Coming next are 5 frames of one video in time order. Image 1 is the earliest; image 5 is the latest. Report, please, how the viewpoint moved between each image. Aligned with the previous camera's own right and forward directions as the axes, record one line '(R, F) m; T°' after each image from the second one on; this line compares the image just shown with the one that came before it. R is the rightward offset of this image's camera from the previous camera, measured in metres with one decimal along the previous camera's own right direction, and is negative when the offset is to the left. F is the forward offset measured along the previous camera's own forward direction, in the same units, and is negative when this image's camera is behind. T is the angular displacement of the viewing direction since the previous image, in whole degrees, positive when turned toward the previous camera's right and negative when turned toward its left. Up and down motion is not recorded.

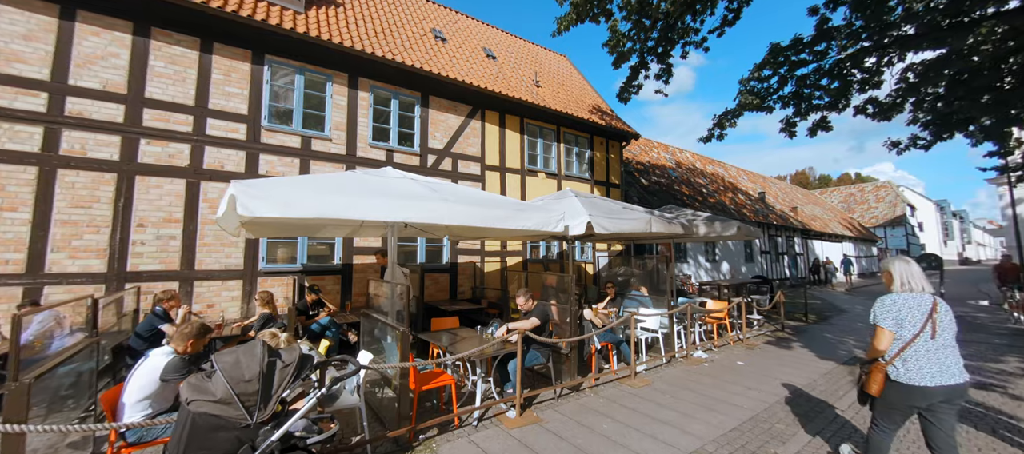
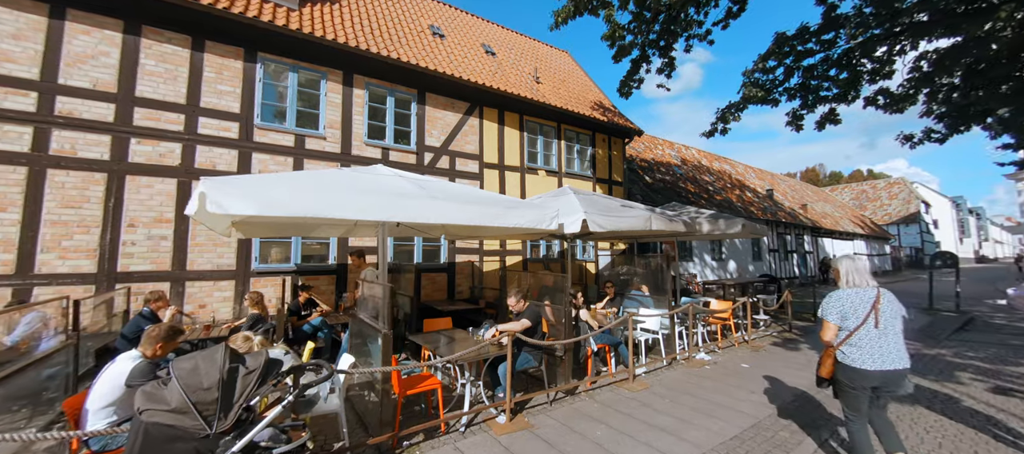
(+0.2, +0.2) m; -1°
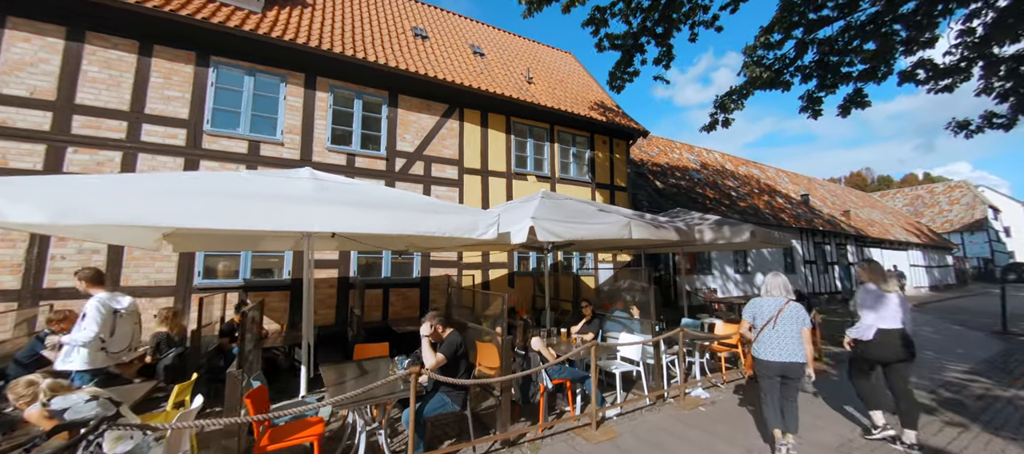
(+1.0, +0.9) m; -4°
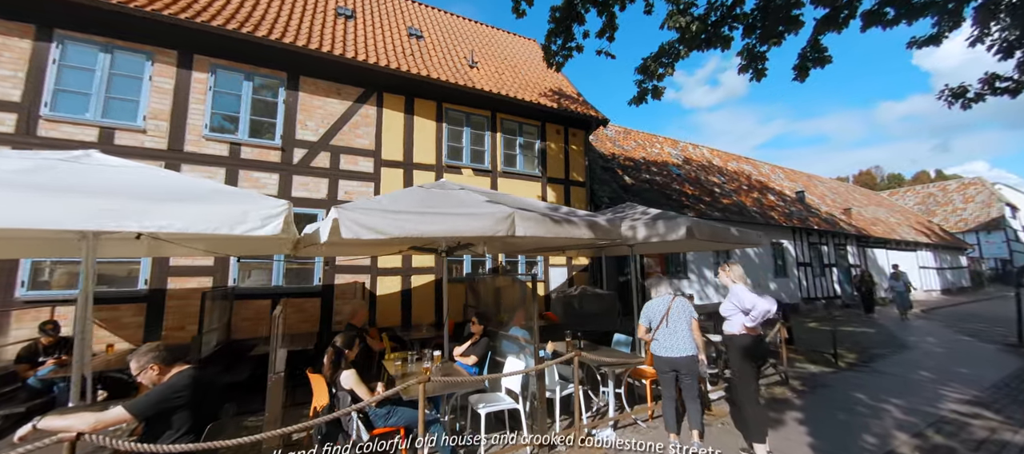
(+1.6, +1.1) m; -1°
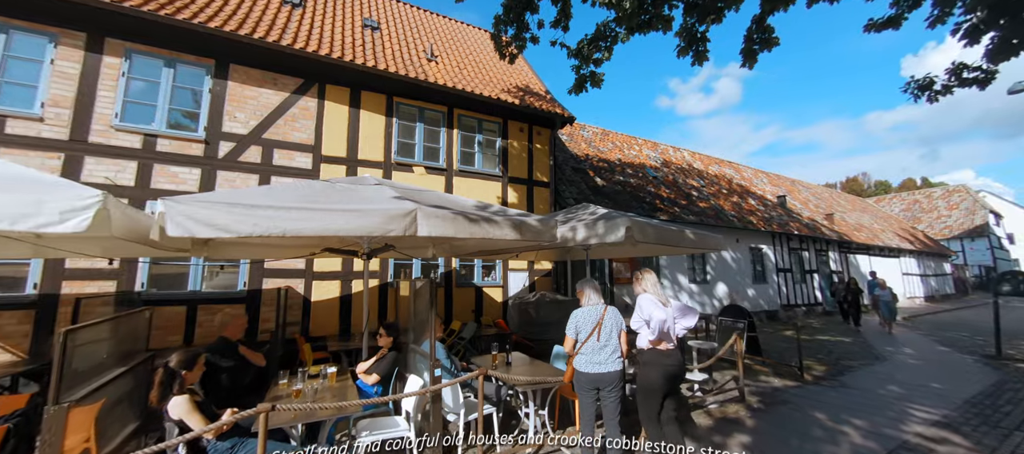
(+0.8, +0.5) m; +1°
